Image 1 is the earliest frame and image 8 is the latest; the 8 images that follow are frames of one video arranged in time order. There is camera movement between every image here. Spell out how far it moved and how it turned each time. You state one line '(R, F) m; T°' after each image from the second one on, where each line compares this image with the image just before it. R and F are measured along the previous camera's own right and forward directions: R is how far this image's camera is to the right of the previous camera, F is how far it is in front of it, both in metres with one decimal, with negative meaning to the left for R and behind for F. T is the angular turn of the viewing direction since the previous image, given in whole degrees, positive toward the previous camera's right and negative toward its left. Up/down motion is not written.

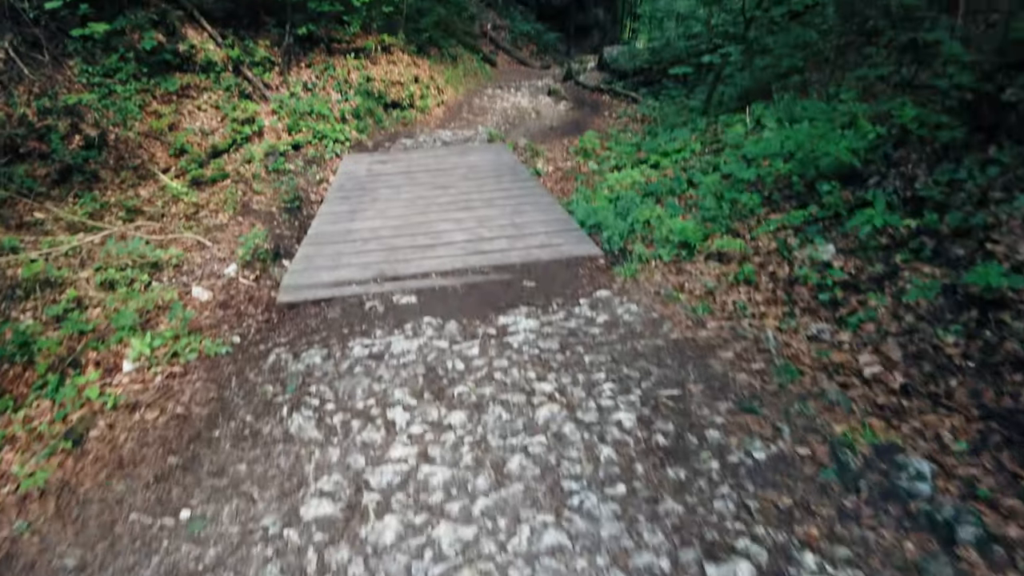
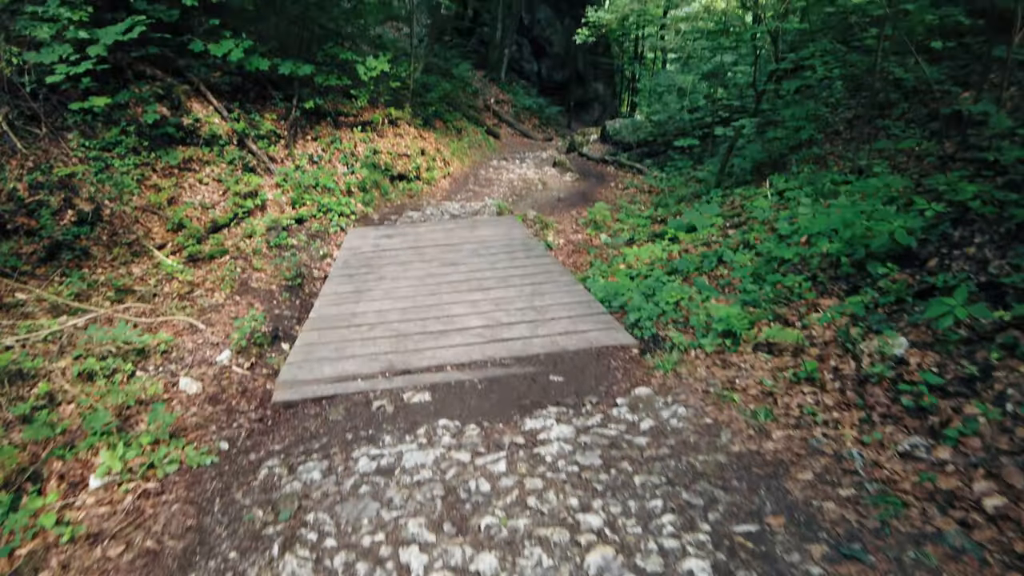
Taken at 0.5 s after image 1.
(-0.1, +0.4) m; 0°
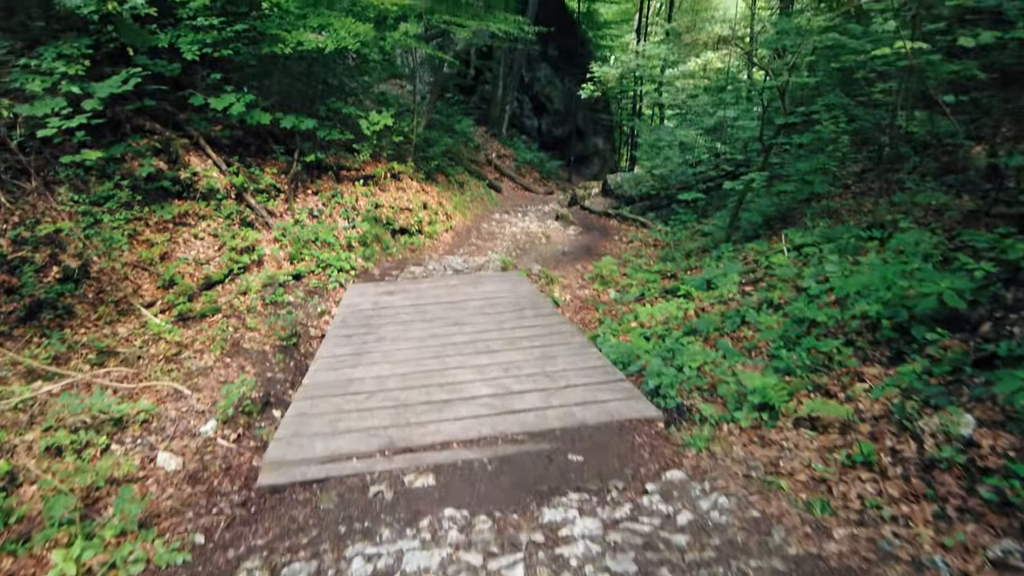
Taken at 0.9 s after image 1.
(-0.1, +0.3) m; 0°
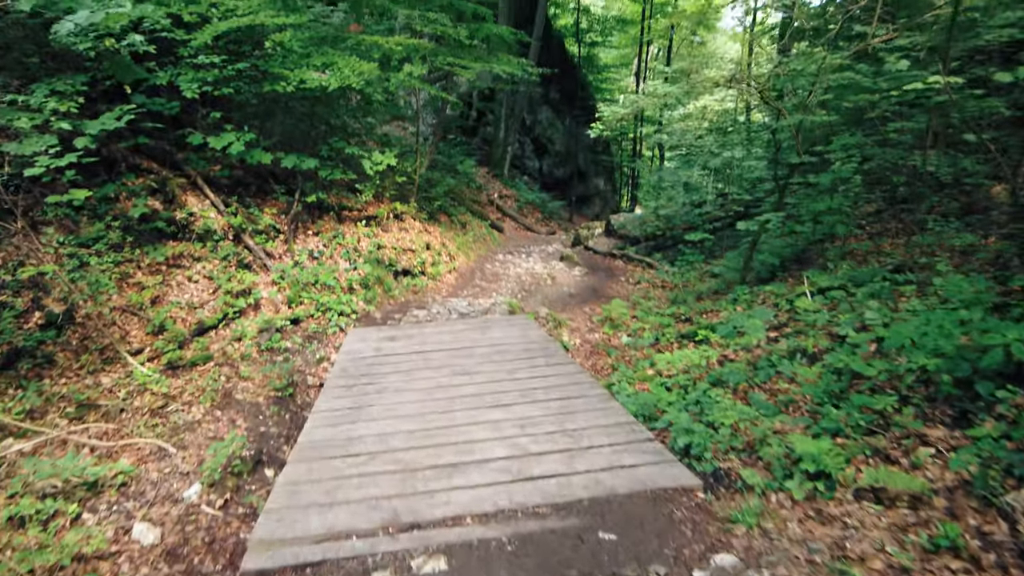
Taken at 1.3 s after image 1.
(-0.1, +0.3) m; 0°
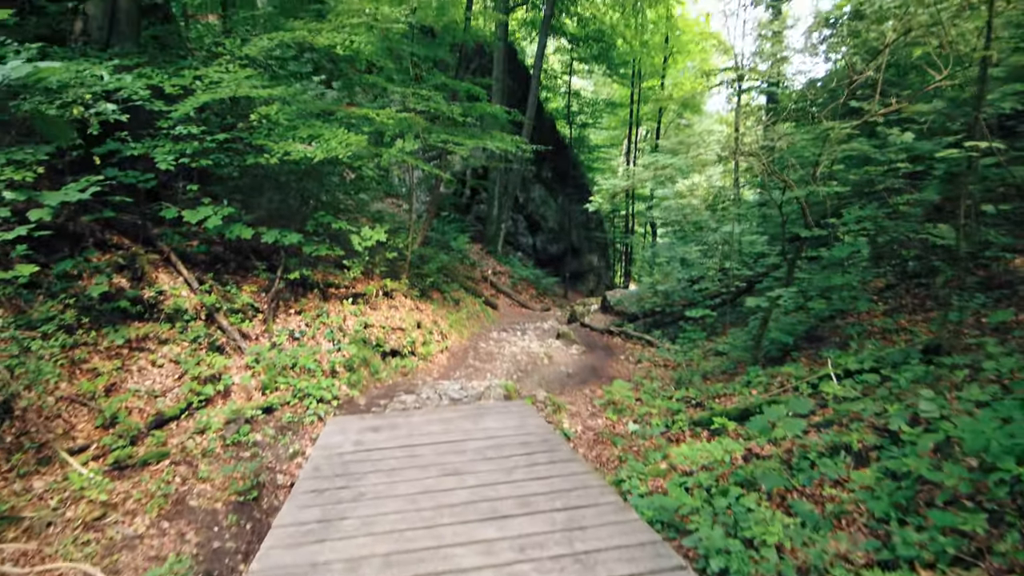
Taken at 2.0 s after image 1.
(0.0, +0.5) m; +1°
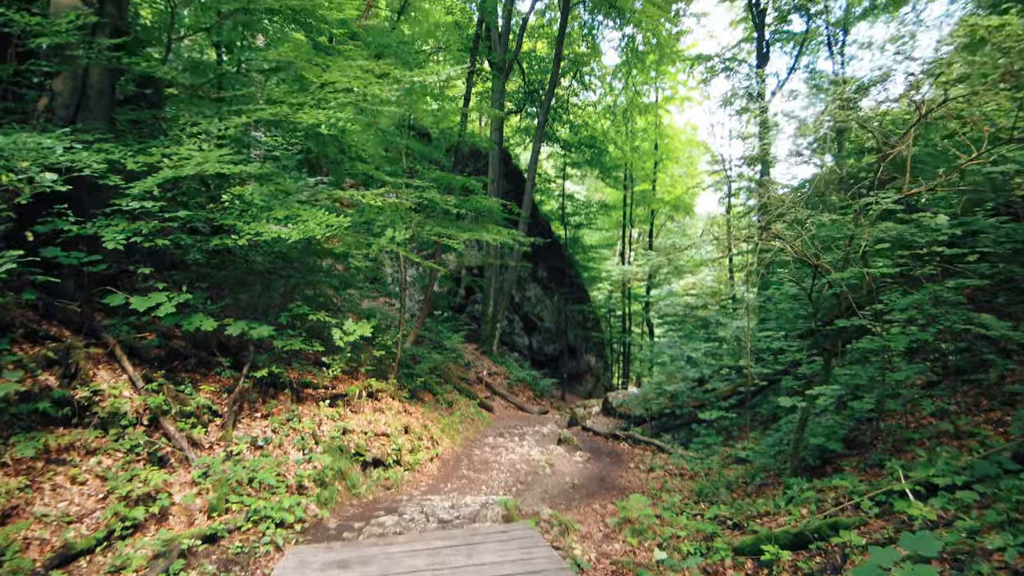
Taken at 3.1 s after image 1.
(0.0, +0.8) m; 0°
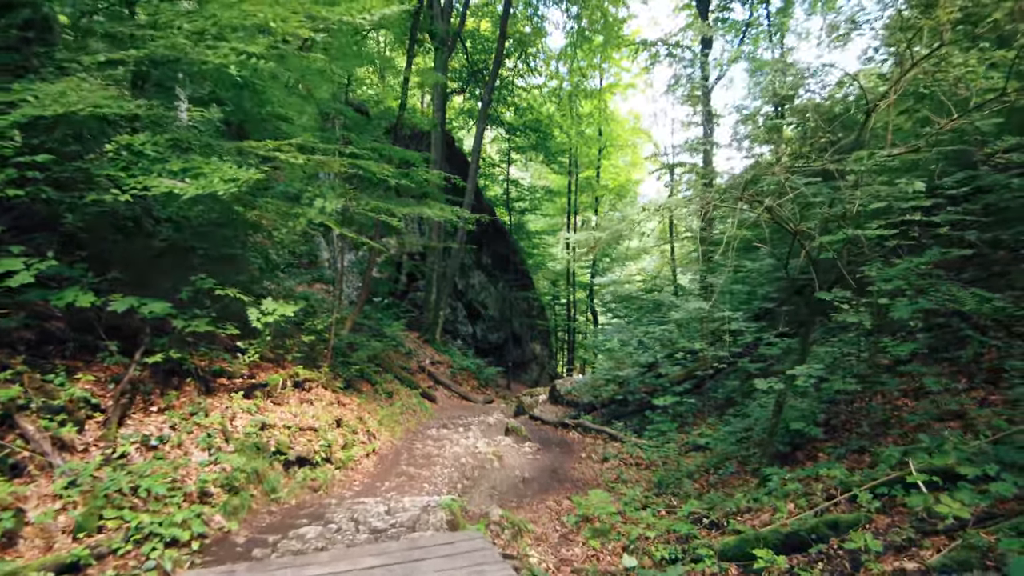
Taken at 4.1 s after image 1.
(0.0, +0.8) m; +5°
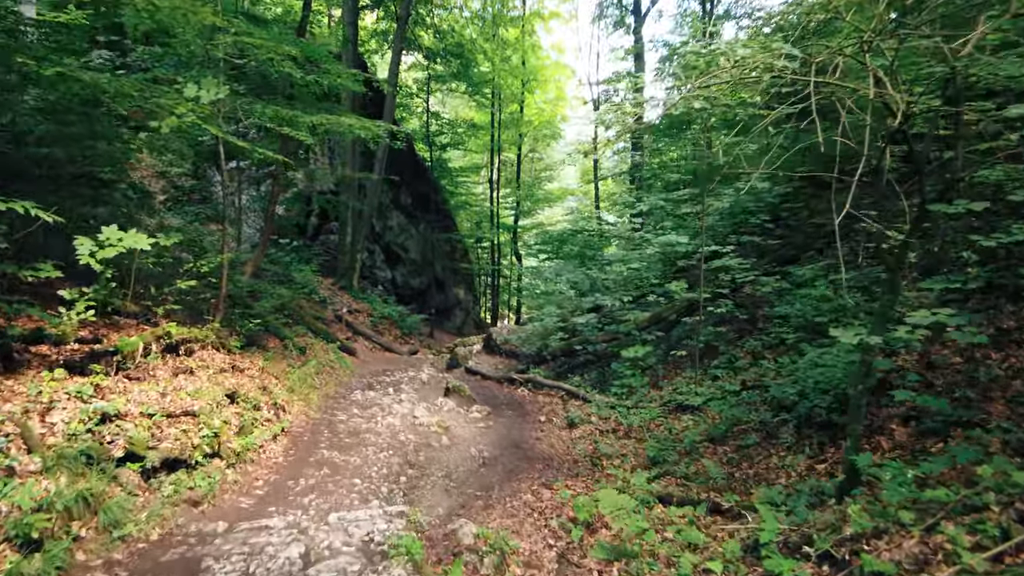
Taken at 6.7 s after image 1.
(-0.4, +2.0) m; +7°
